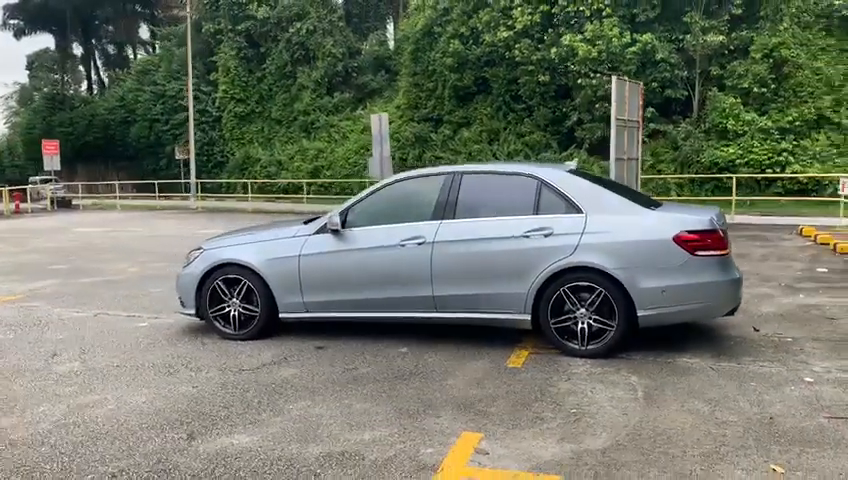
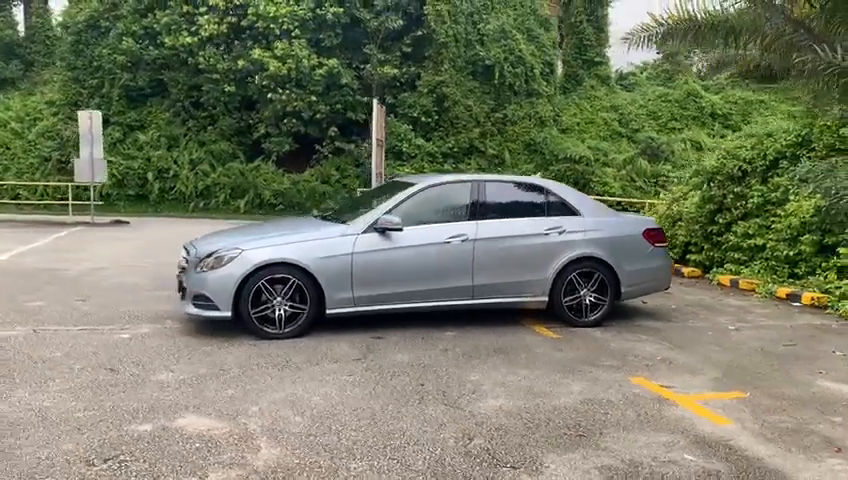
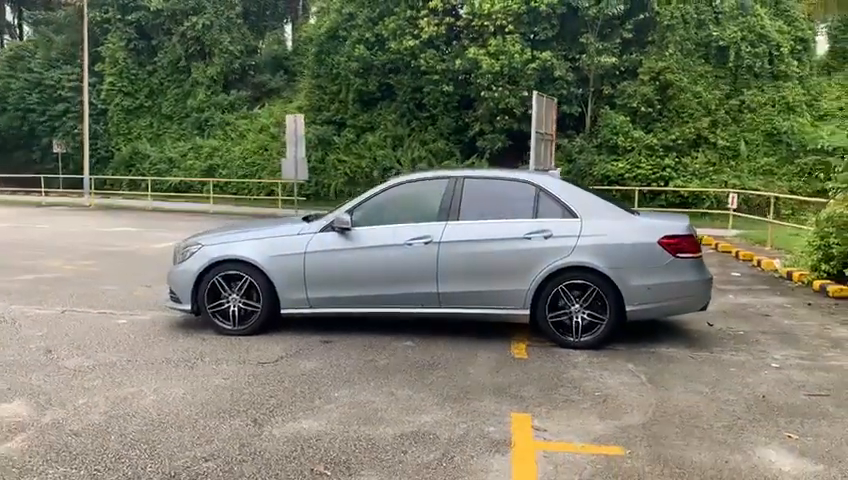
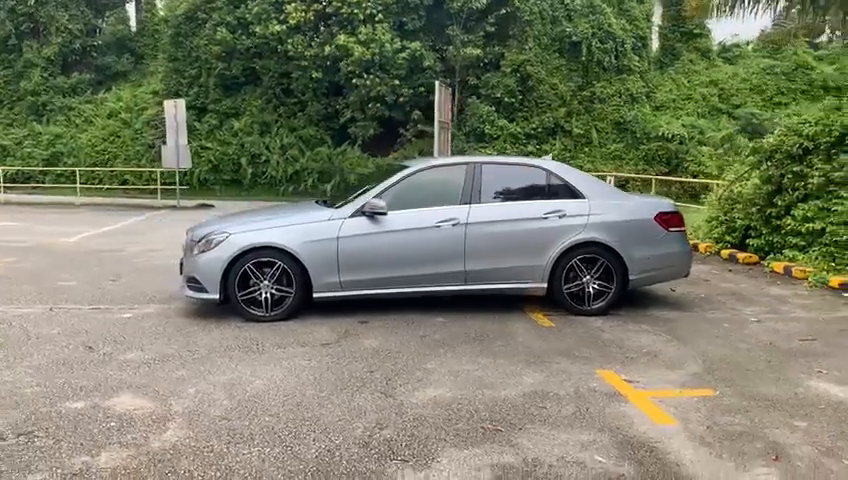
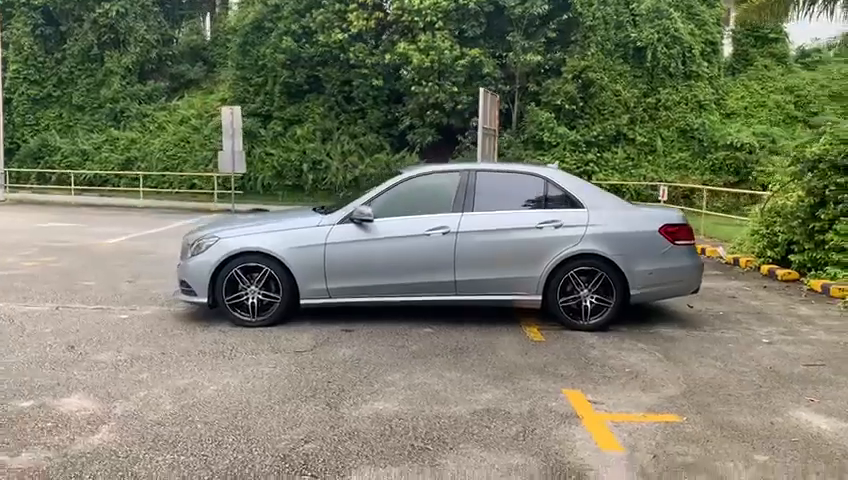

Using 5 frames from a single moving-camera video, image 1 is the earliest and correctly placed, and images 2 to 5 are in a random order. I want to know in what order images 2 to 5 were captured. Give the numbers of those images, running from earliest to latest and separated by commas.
3, 5, 4, 2
